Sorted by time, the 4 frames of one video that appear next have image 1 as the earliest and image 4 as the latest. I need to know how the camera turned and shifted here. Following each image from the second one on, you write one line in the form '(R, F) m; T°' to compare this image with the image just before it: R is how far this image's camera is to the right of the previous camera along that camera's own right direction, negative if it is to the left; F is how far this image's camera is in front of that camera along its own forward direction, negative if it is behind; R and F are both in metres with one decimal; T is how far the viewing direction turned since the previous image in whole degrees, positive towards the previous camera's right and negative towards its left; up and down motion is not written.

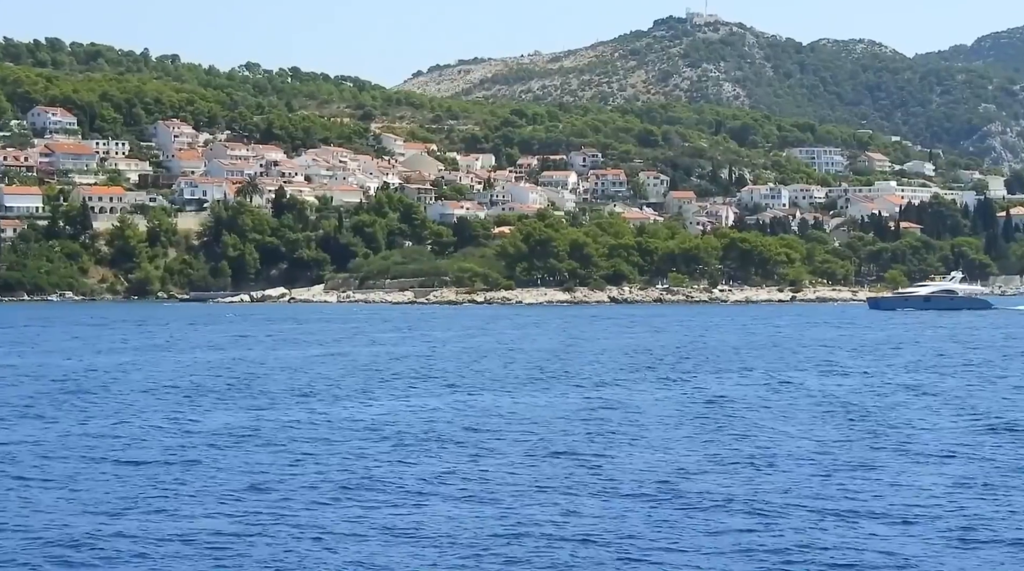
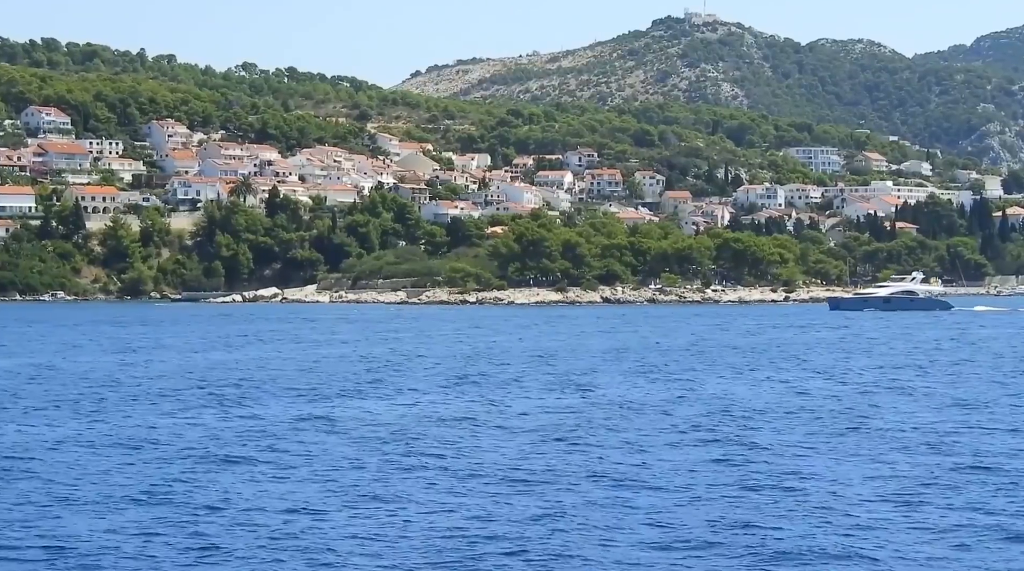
(+0.7, +0.3) m; 0°
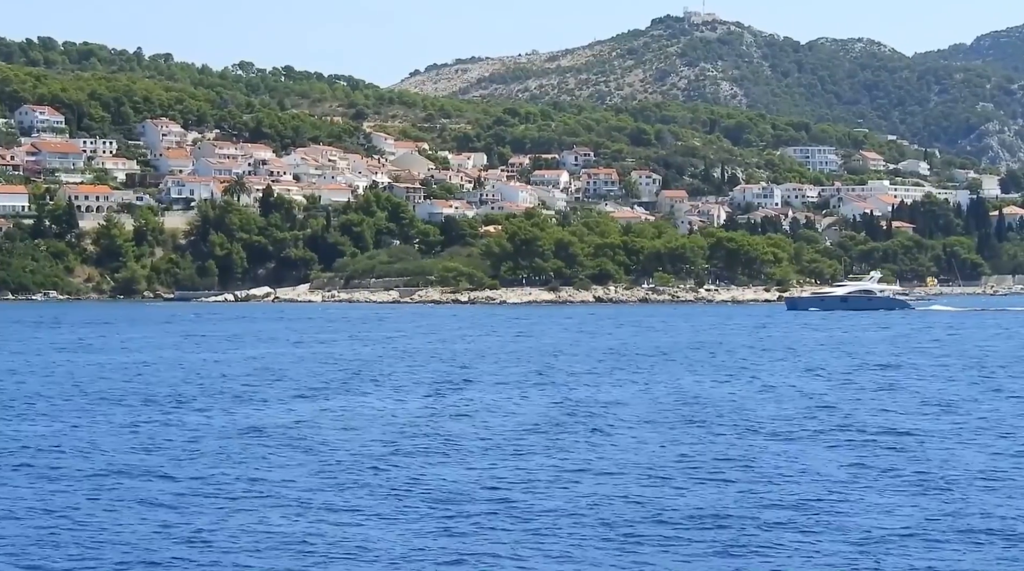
(+0.7, +0.3) m; 0°
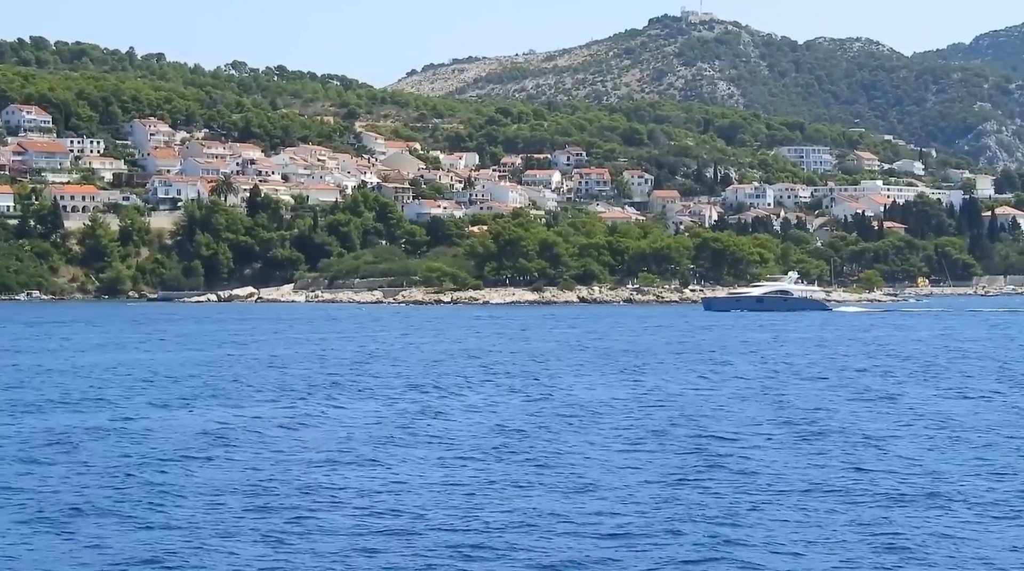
(+1.5, +0.6) m; 0°
